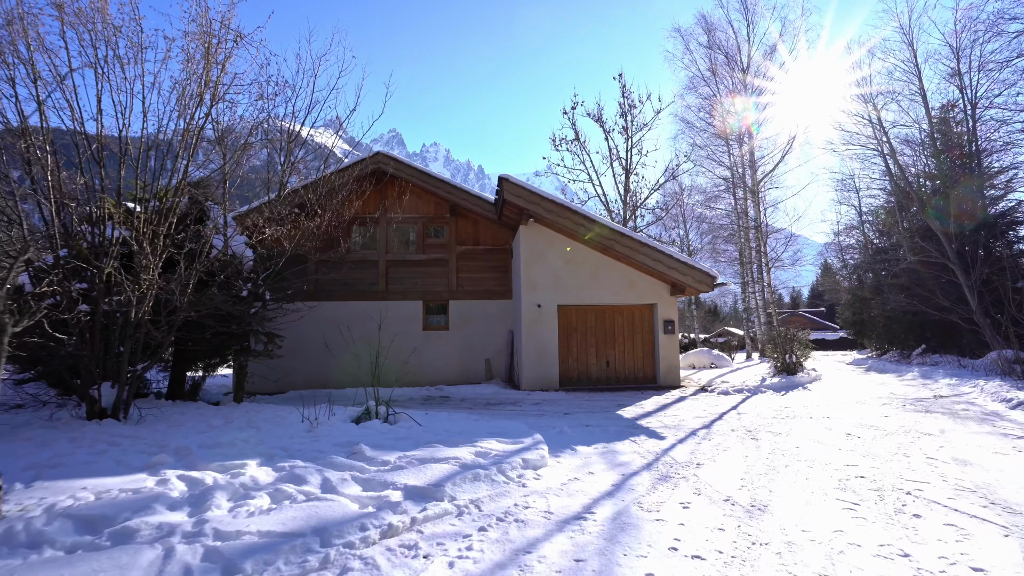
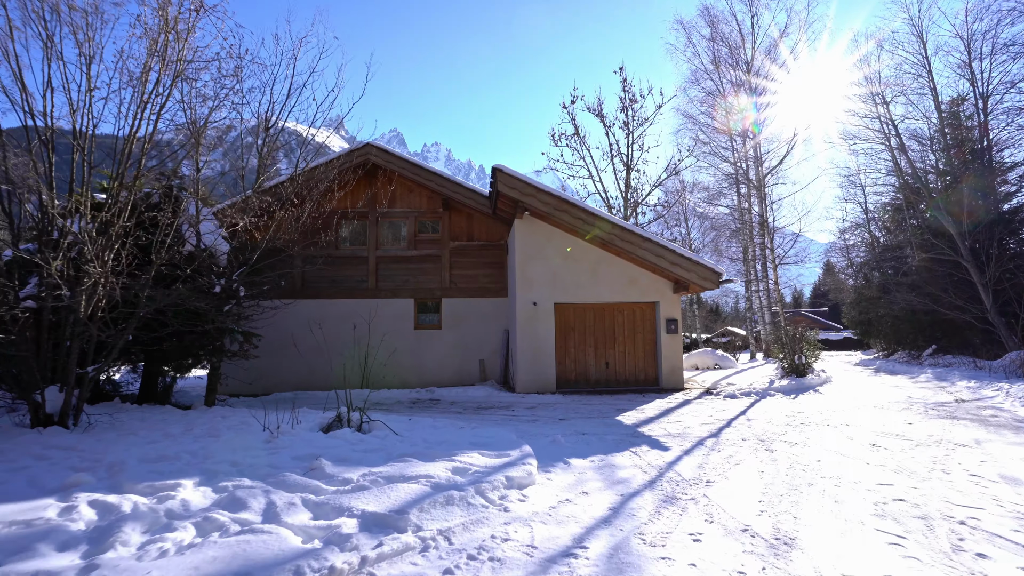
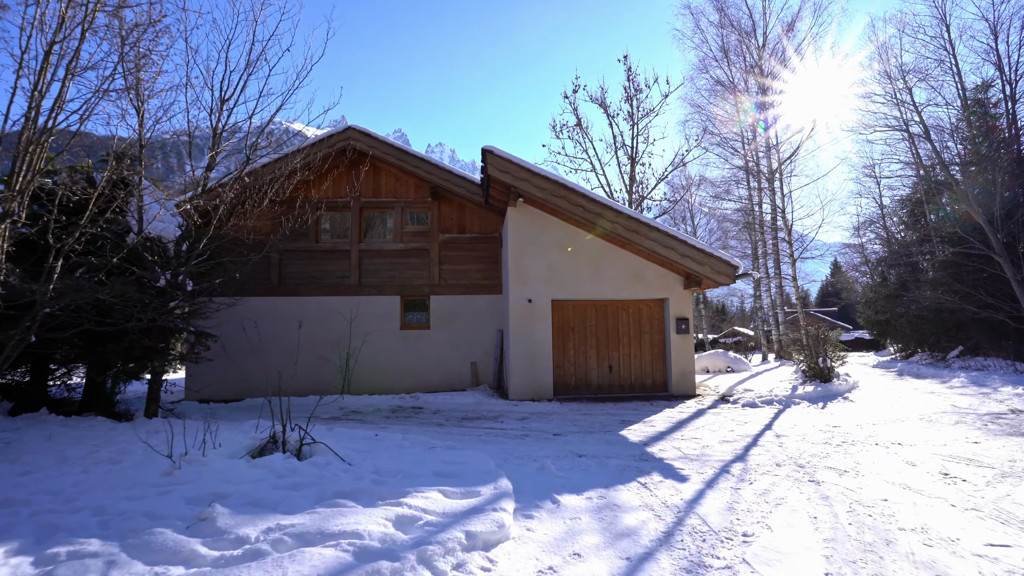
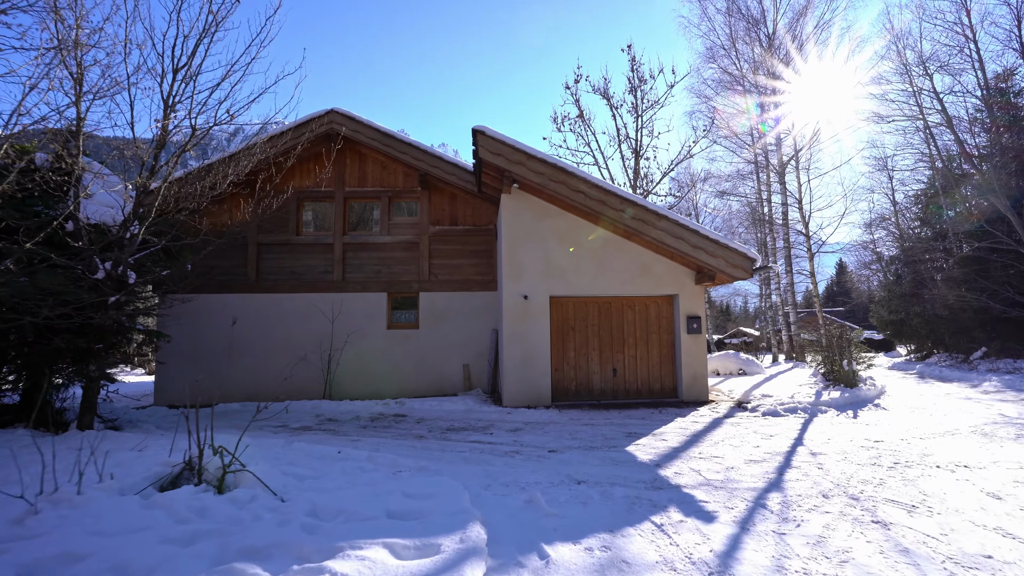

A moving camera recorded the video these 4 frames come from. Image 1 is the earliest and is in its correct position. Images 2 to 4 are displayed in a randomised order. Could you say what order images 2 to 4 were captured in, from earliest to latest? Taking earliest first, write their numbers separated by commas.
2, 3, 4
